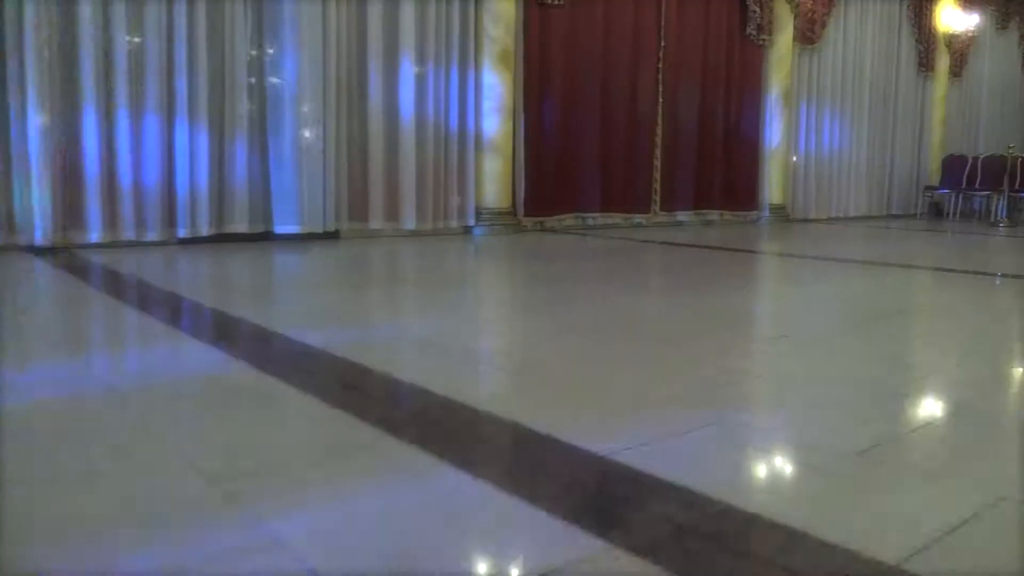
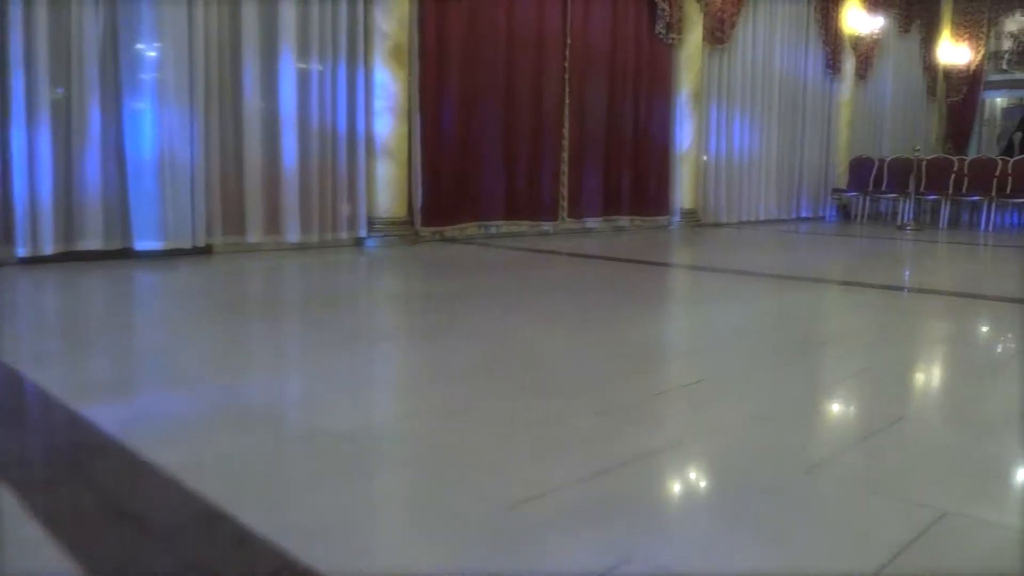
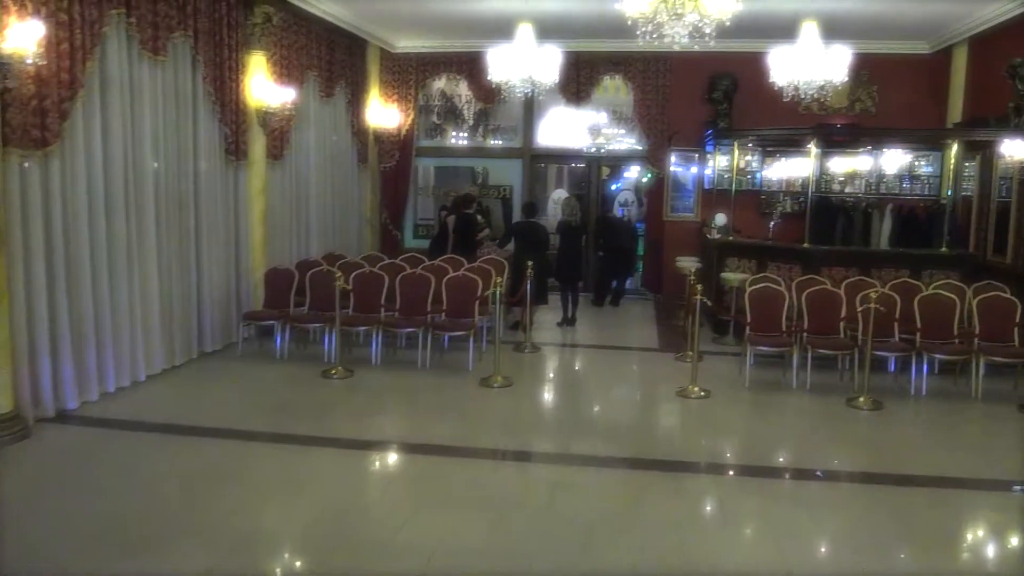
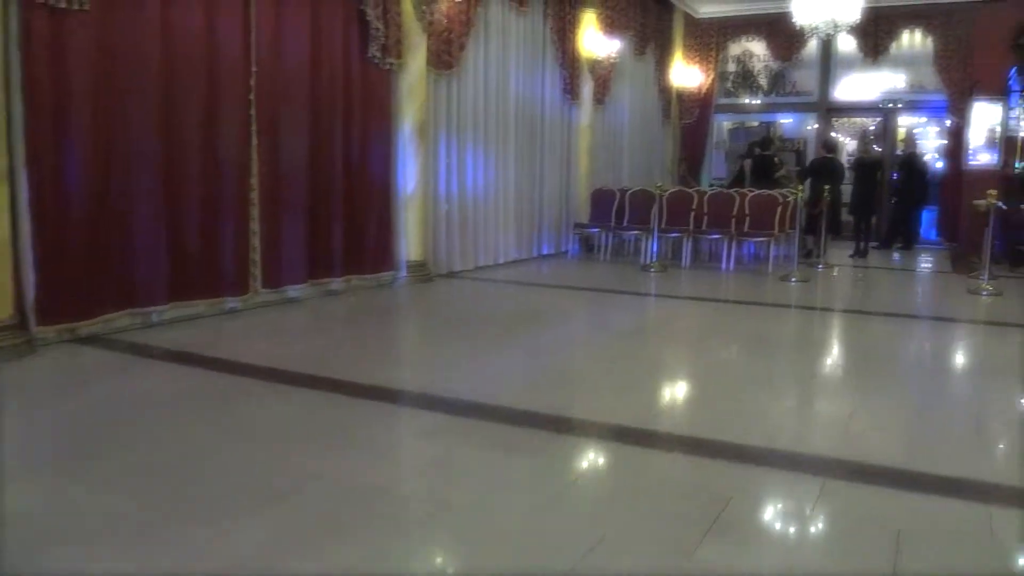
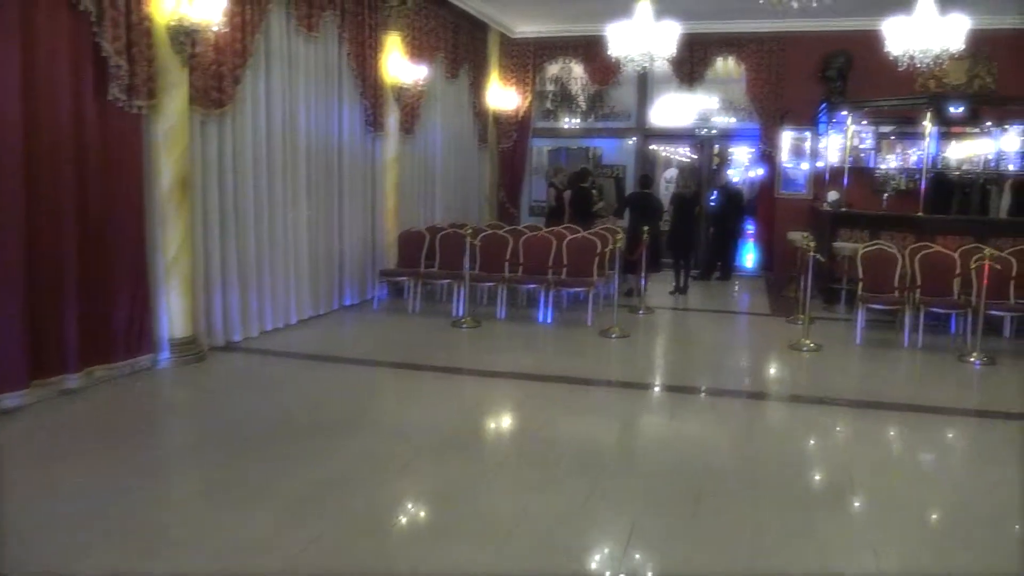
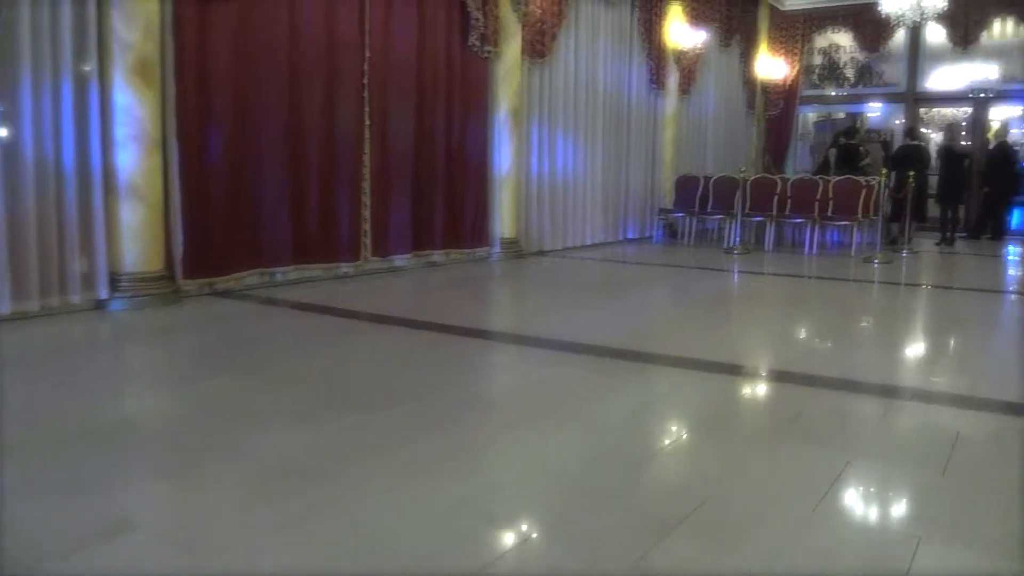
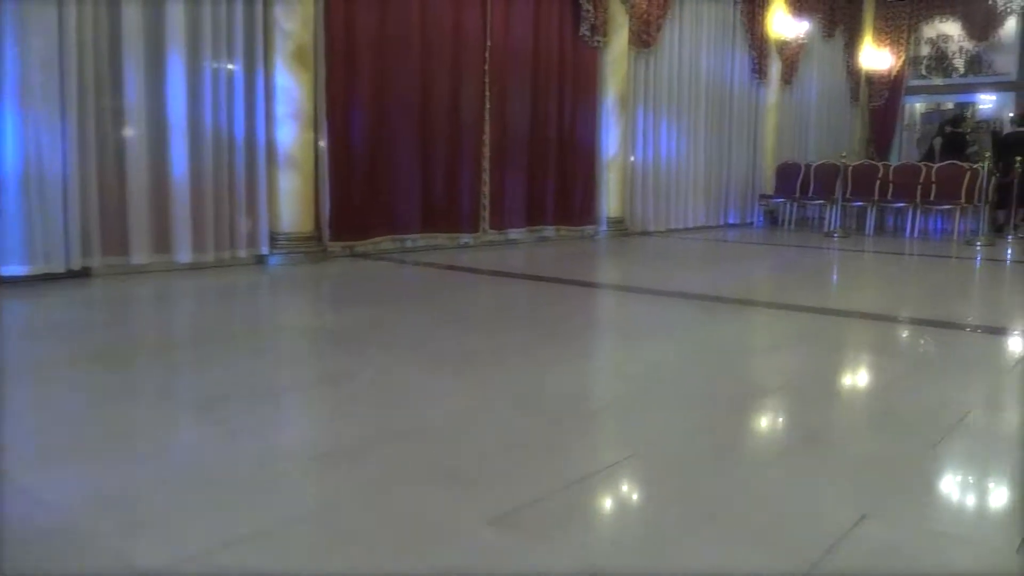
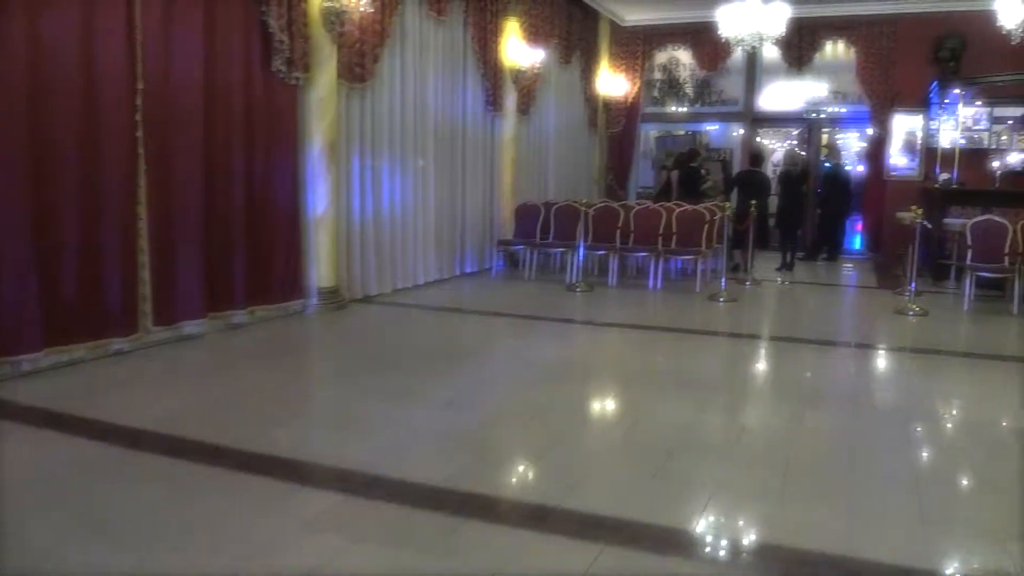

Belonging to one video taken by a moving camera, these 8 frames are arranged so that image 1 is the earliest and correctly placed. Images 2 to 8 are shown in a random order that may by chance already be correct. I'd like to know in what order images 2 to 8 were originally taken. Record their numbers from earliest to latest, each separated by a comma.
2, 7, 6, 4, 8, 5, 3
